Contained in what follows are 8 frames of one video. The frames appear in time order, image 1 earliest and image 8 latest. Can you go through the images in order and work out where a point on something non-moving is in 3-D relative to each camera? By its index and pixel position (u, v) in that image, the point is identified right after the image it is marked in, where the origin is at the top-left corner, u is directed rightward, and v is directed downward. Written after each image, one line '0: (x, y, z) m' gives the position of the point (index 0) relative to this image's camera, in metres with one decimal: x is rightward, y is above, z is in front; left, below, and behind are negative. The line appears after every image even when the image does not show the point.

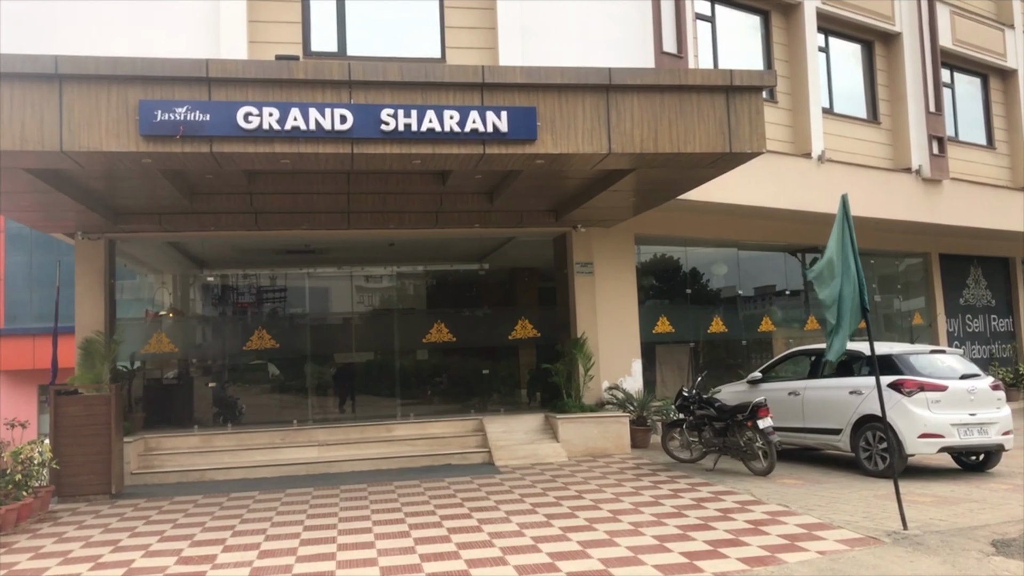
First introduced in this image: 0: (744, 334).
0: (+4.0, -0.8, +14.9) m
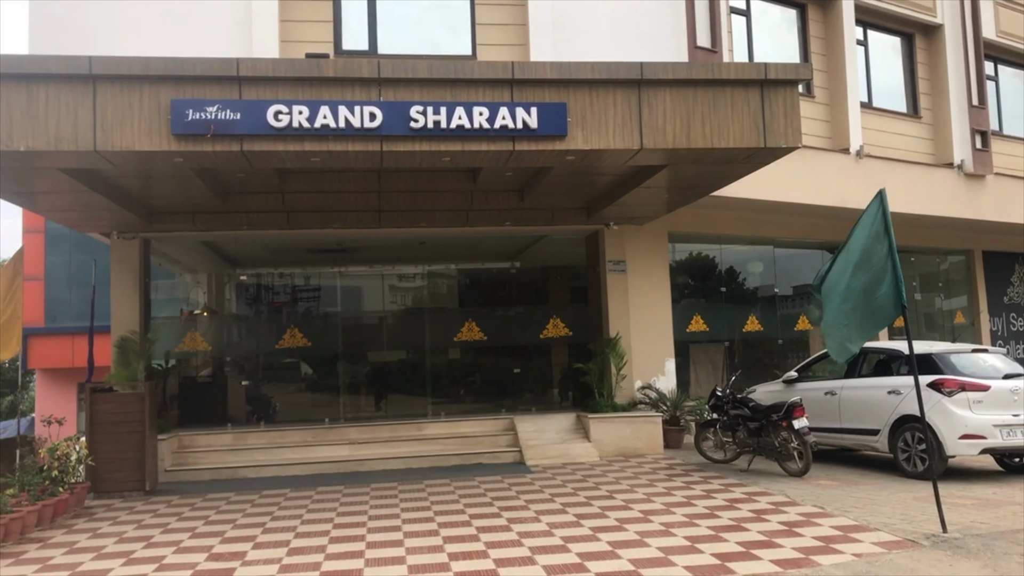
0: (+4.5, -0.7, +14.6) m
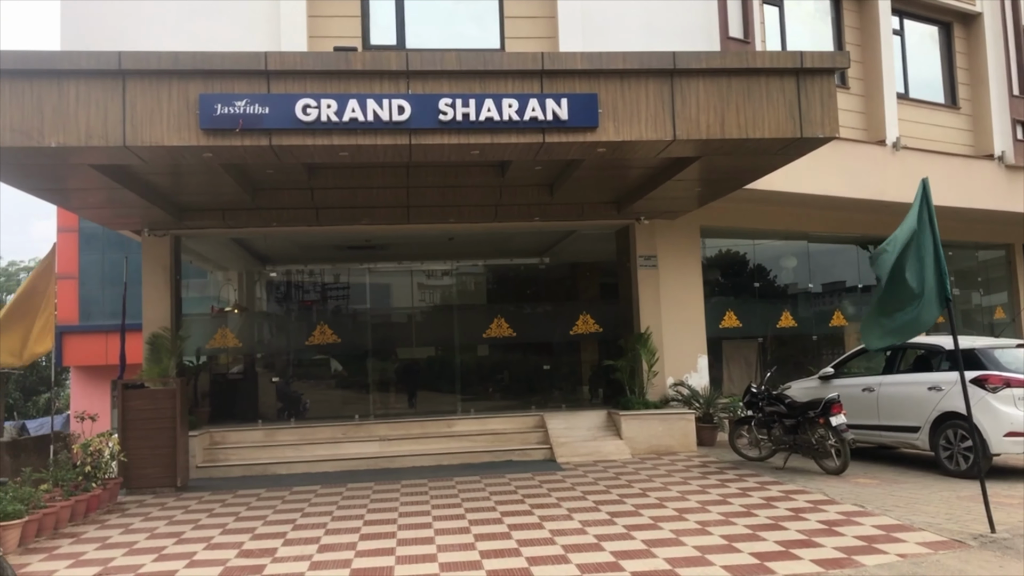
0: (+5.0, -0.7, +14.4) m
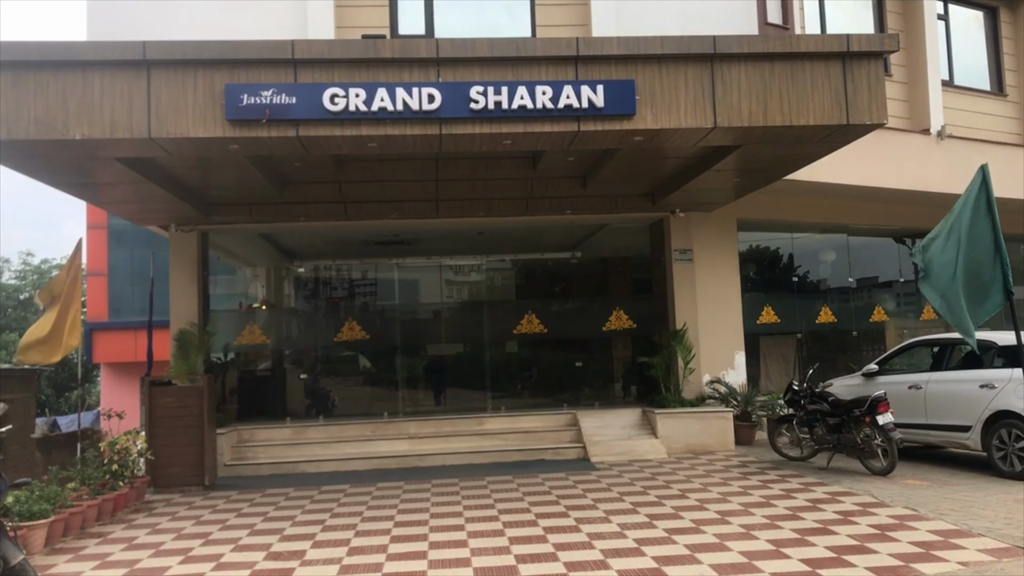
0: (+5.5, -0.6, +14.0) m
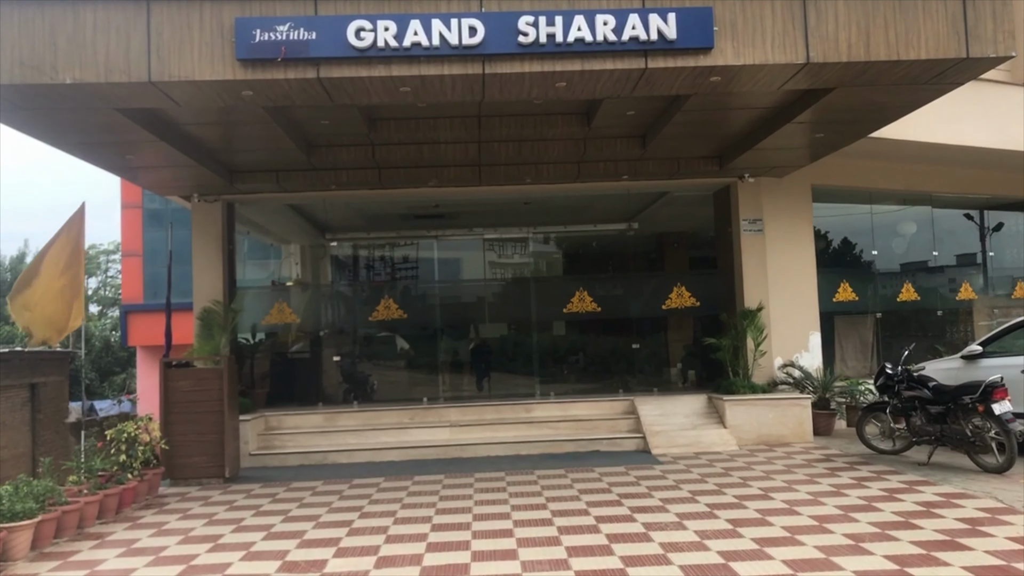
0: (+6.2, -0.2, +12.7) m
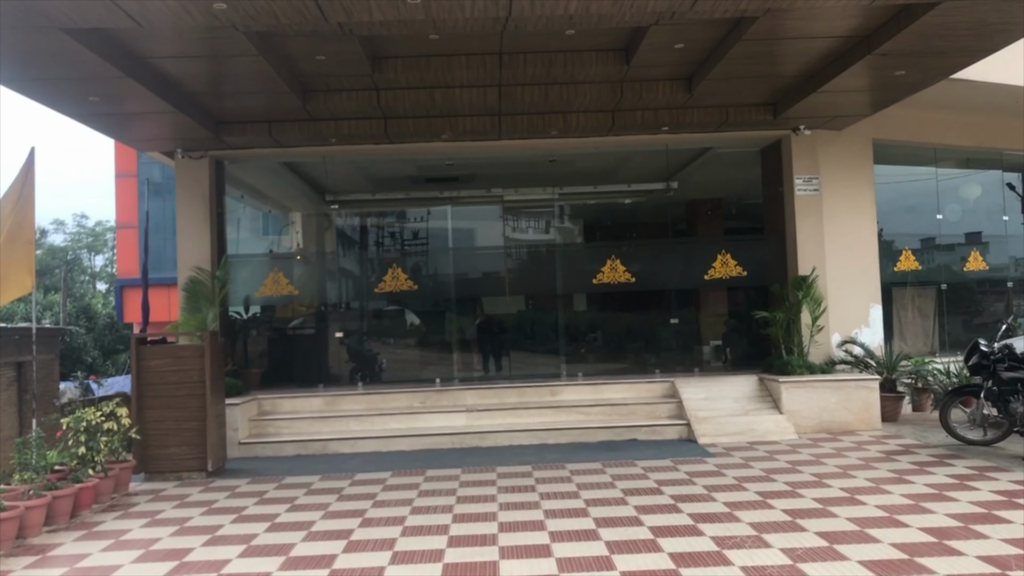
0: (+6.5, +0.2, +11.4) m
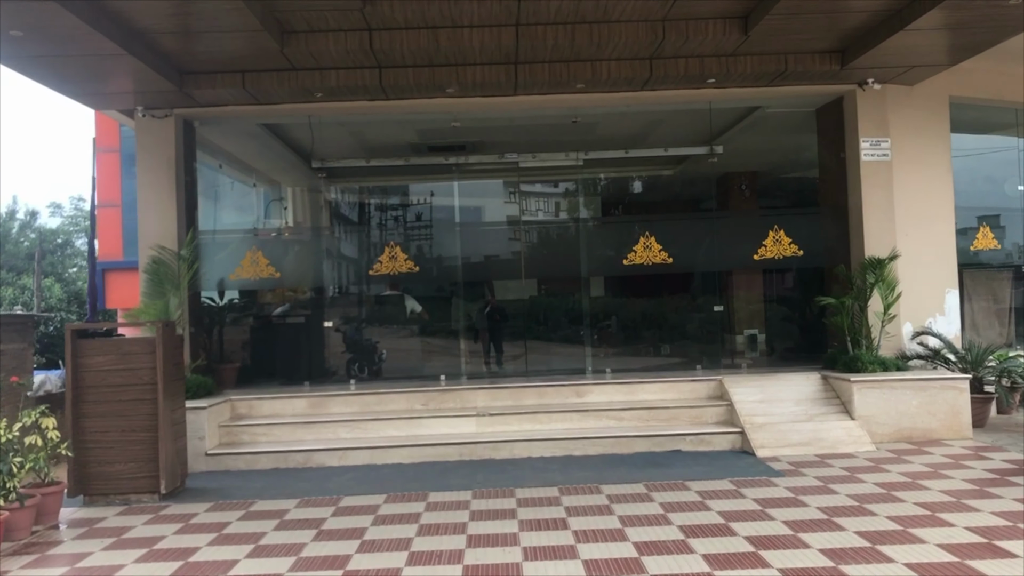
0: (+6.7, +0.4, +10.0) m
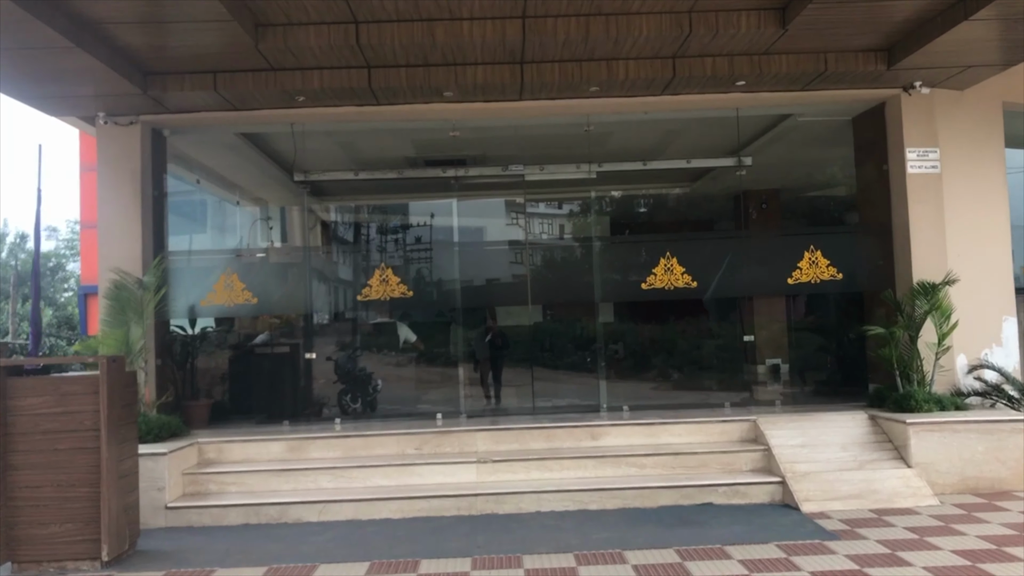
0: (+6.7, +0.1, +9.1) m
